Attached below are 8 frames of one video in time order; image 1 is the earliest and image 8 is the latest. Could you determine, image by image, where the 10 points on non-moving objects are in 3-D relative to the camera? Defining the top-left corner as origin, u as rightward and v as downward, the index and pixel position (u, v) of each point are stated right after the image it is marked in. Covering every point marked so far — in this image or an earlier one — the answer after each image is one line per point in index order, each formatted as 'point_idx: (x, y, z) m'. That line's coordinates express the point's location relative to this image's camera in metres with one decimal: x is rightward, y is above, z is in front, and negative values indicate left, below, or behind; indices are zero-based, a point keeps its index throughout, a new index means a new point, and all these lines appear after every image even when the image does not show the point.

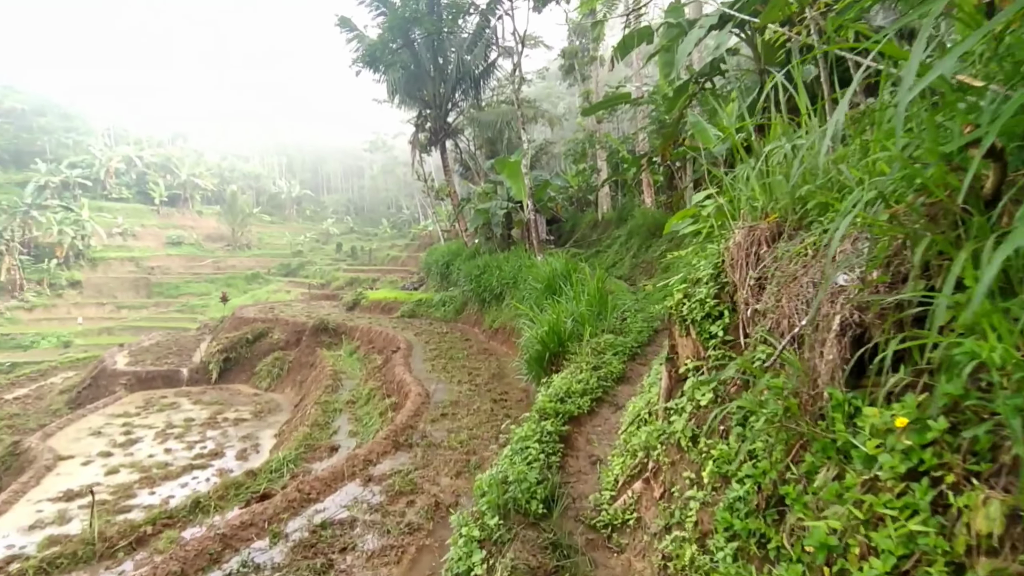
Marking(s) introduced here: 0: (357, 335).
0: (-2.9, -0.9, +10.7) m
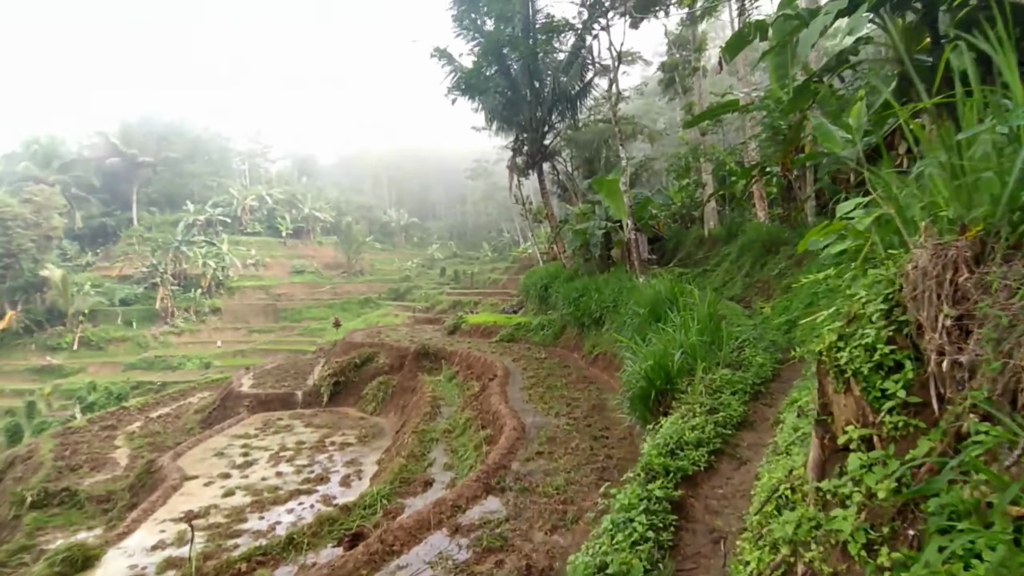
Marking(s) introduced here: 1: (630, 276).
0: (-1.0, -1.4, +10.7) m
1: (+1.9, +0.2, +9.2) m
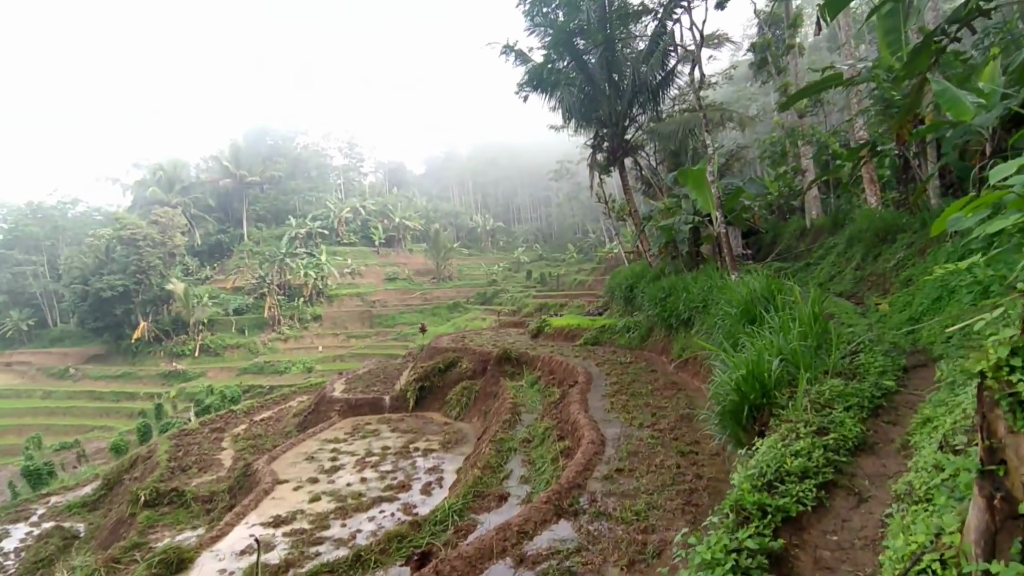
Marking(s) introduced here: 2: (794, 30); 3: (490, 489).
0: (+0.5, -1.4, +10.4) m
1: (+3.1, +0.2, +8.5) m
2: (+6.2, +5.5, +12.3) m
3: (-0.2, -1.8, +5.1) m
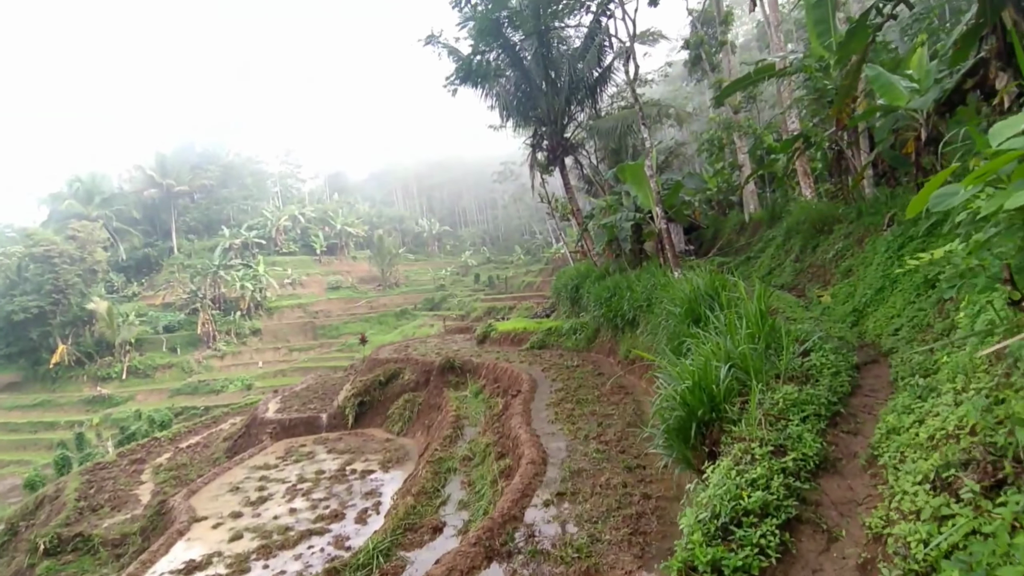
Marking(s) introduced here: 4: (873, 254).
0: (-0.5, -1.5, +10.0) m
1: (+2.2, +0.3, +8.2) m
2: (+4.7, +5.7, +12.3) m
3: (-0.7, -1.9, +4.6) m
4: (+3.6, +0.3, +5.7) m
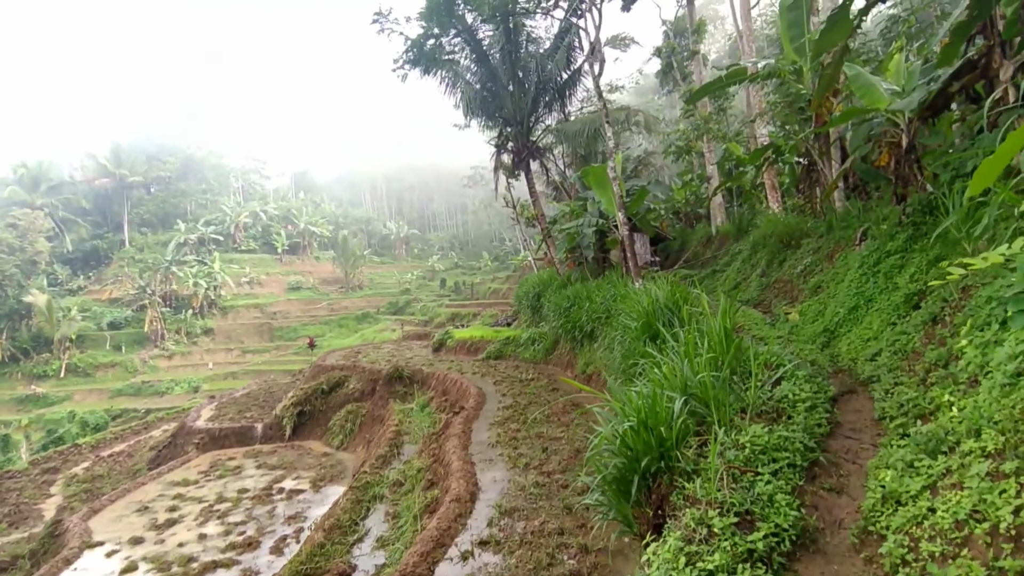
0: (-1.3, -1.6, +9.3) m
1: (+1.5, +0.1, +7.7) m
2: (+4.0, +5.4, +12.0) m
3: (-1.3, -1.9, +3.9) m
4: (+3.1, +0.2, +5.2) m
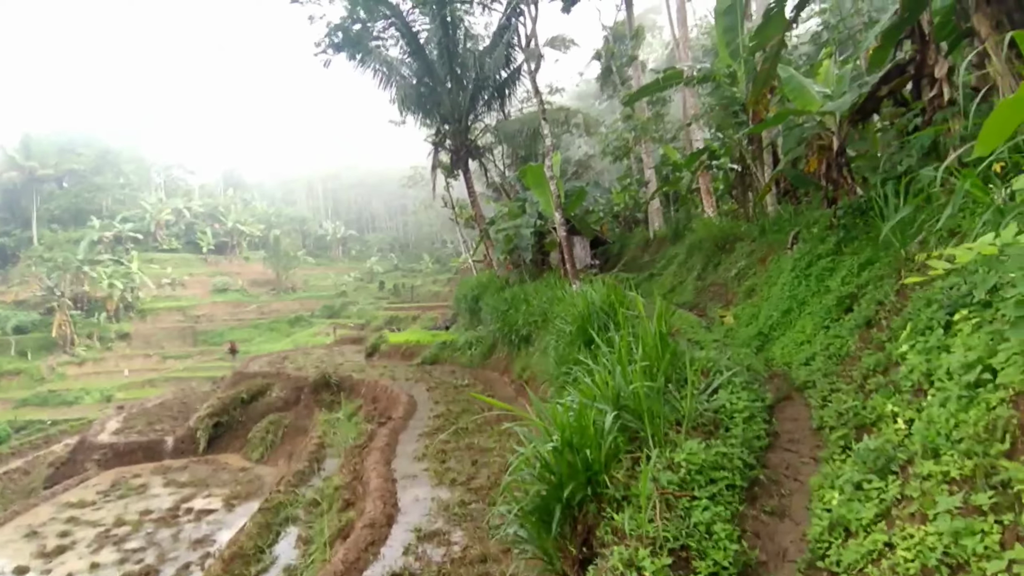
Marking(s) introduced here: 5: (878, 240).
0: (-2.4, -1.6, +8.8) m
1: (+0.7, +0.1, +7.6) m
2: (+2.7, +5.3, +12.1) m
3: (-1.7, -1.9, +3.5) m
4: (+2.5, +0.1, +5.2) m
5: (+2.5, +0.3, +3.8) m
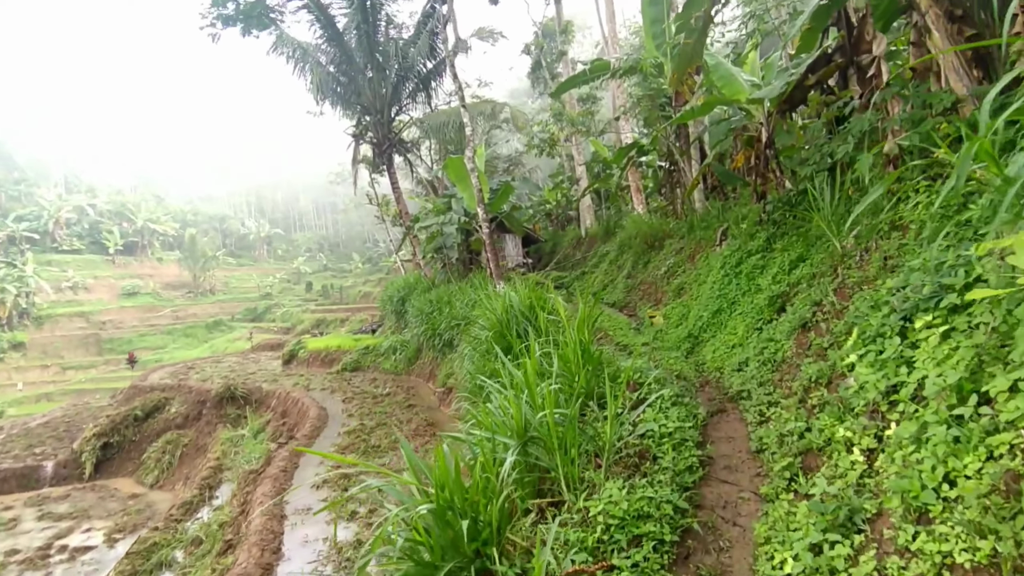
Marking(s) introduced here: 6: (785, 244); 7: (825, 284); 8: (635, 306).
0: (-3.4, -1.7, +8.0) m
1: (-0.3, +0.1, +7.1) m
2: (+1.1, +5.3, +11.8) m
3: (-2.2, -1.9, +2.8) m
4: (+1.7, +0.2, +5.0) m
5: (+1.9, +0.3, +3.6) m
6: (+1.9, +0.3, +3.9) m
7: (+1.6, 0.0, +2.8) m
8: (+1.4, -0.2, +6.3) m
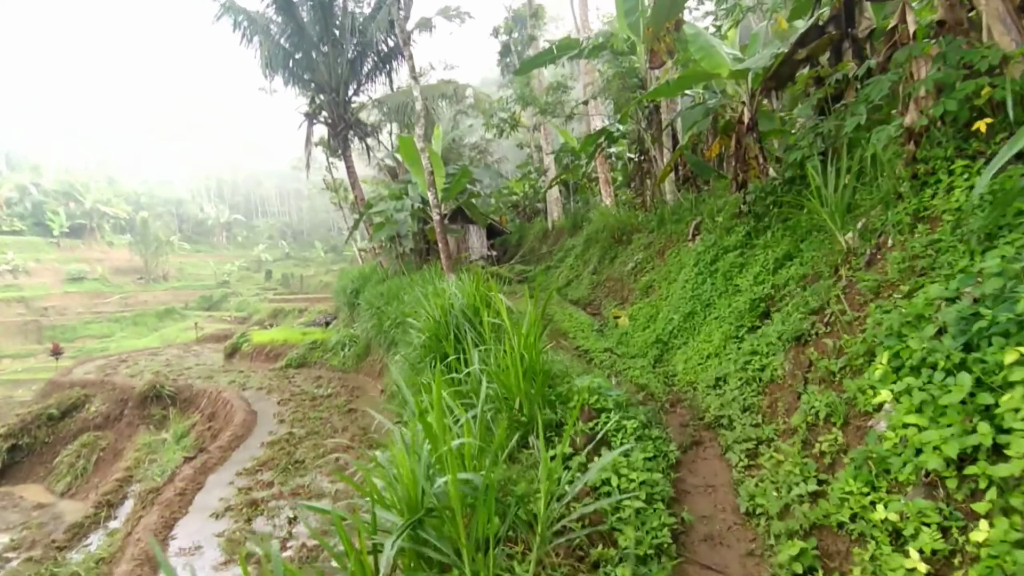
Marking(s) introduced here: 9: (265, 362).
0: (-4.0, -1.5, +7.2) m
1: (-0.8, +0.1, +6.5) m
2: (+0.5, +5.4, +11.2) m
3: (-2.6, -1.9, +2.1) m
4: (+1.3, +0.2, +4.5) m
5: (+1.6, +0.3, +3.1) m
6: (+1.5, +0.3, +3.4) m
7: (+1.3, 0.0, +2.3) m
8: (+0.9, -0.2, +5.7) m
9: (-4.5, -1.3, +10.2) m
